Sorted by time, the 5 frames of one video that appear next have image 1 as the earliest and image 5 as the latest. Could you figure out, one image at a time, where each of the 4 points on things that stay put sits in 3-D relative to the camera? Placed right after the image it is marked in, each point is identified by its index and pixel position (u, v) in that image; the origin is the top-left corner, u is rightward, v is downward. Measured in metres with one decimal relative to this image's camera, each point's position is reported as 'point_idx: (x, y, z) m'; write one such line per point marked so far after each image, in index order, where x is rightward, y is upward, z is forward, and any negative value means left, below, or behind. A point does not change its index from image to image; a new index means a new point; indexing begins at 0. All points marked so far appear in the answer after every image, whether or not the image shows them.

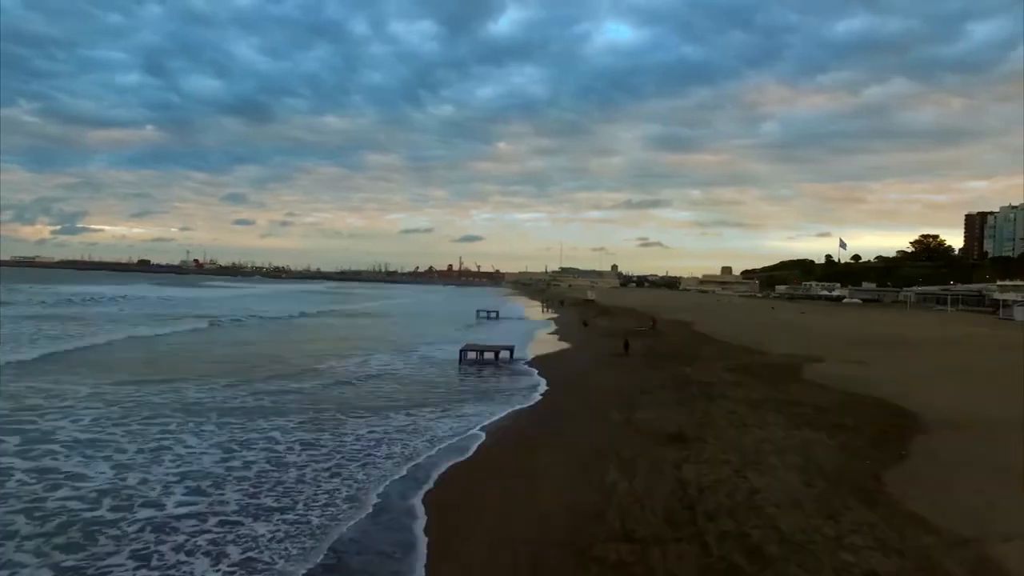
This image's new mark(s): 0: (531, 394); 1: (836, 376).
0: (+0.5, -2.3, +14.8) m
1: (+7.5, -2.0, +15.5) m
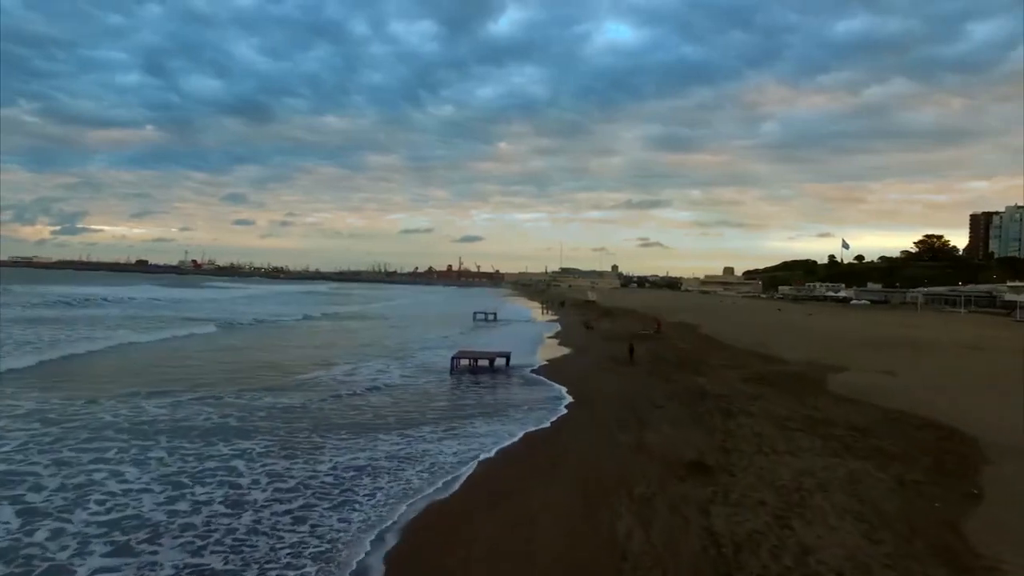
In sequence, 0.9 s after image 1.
0: (+0.4, -2.4, +13.4) m
1: (+7.5, -2.1, +14.1) m
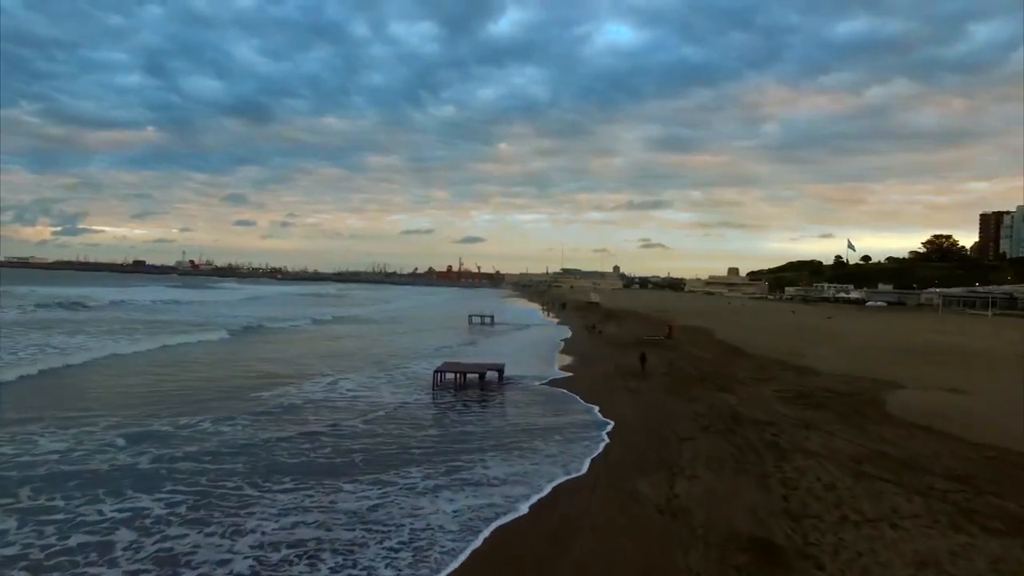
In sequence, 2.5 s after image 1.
0: (+0.4, -2.4, +10.9) m
1: (+7.4, -2.2, +11.6) m
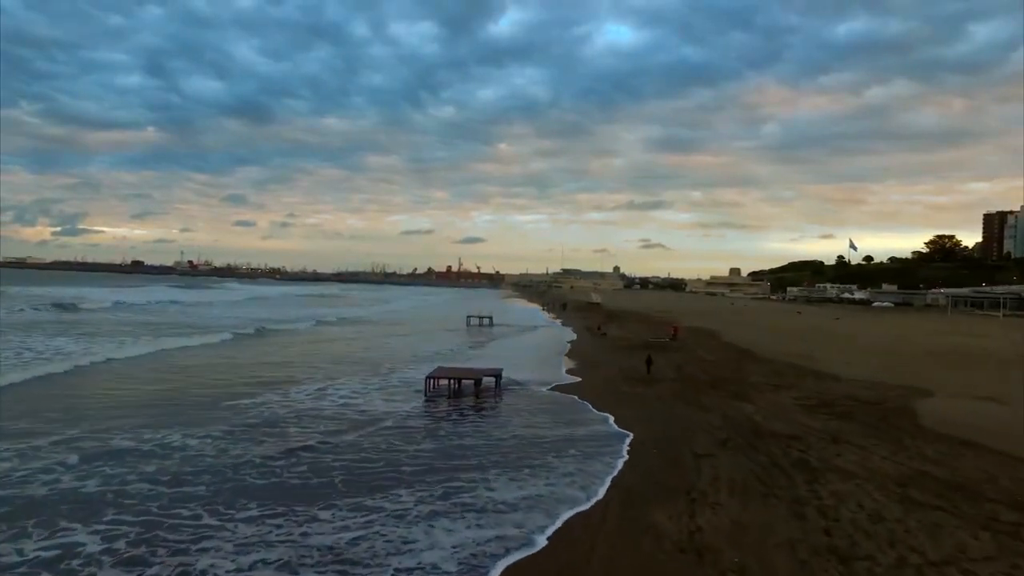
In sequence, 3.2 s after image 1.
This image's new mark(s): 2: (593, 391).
0: (+0.3, -2.4, +9.9) m
1: (+7.3, -2.2, +10.6) m
2: (+1.9, -2.3, +15.0) m
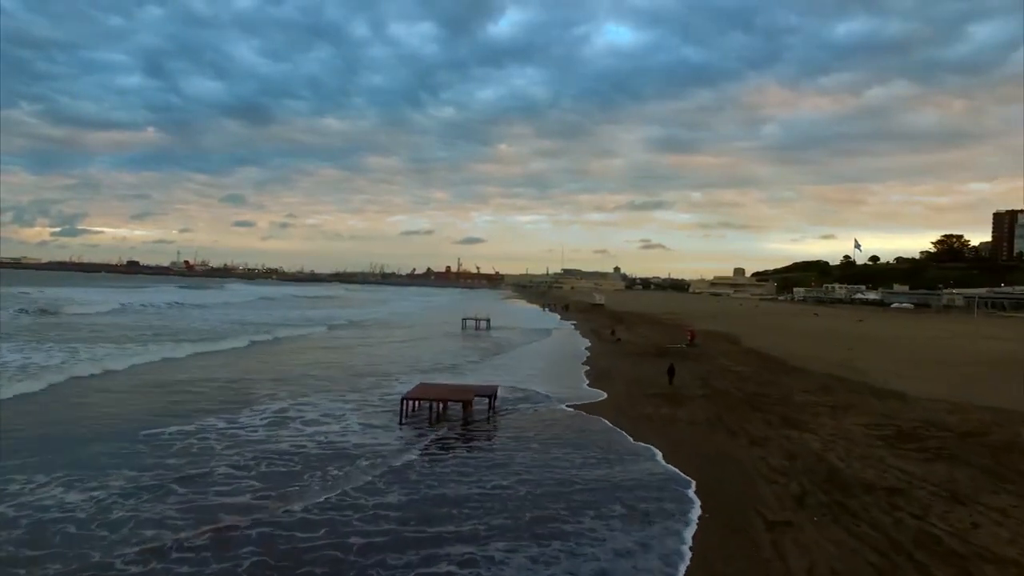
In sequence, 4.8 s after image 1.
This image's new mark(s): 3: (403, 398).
0: (+0.3, -2.4, +7.4) m
1: (+7.4, -2.2, +8.1) m
2: (+1.9, -2.3, +12.6) m
3: (-1.8, -1.9, +12.2) m
